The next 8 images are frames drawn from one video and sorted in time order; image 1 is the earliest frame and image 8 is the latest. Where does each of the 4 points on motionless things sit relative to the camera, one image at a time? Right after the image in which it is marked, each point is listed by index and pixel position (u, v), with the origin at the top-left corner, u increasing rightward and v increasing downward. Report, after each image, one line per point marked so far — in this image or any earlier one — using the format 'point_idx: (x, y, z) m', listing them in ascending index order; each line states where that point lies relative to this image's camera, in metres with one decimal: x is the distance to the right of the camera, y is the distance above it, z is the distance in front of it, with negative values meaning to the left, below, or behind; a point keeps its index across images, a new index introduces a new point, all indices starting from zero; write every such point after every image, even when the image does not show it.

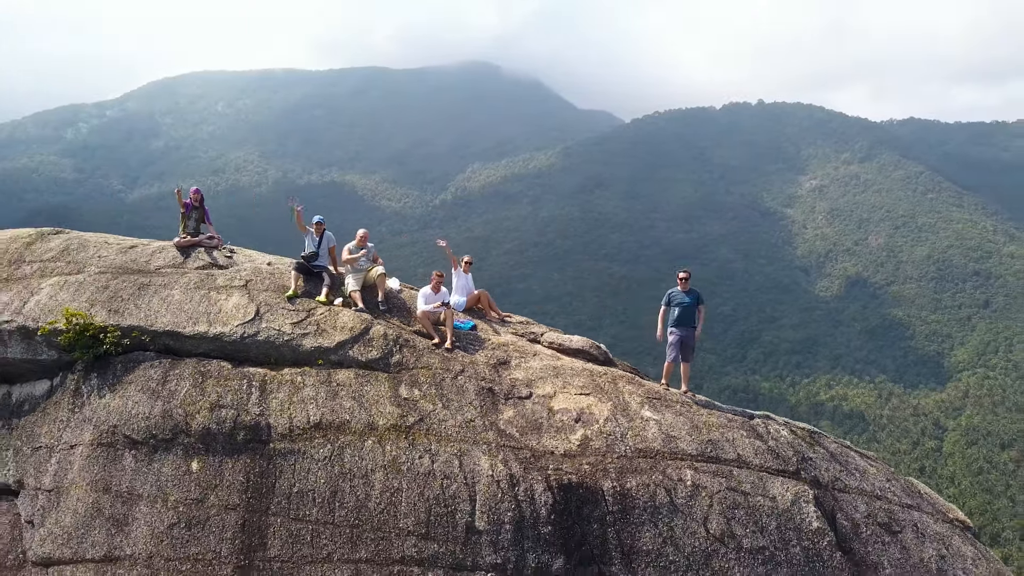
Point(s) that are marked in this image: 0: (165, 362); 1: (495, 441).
0: (-2.6, -0.5, +6.3) m
1: (-0.1, -1.0, +5.7) m
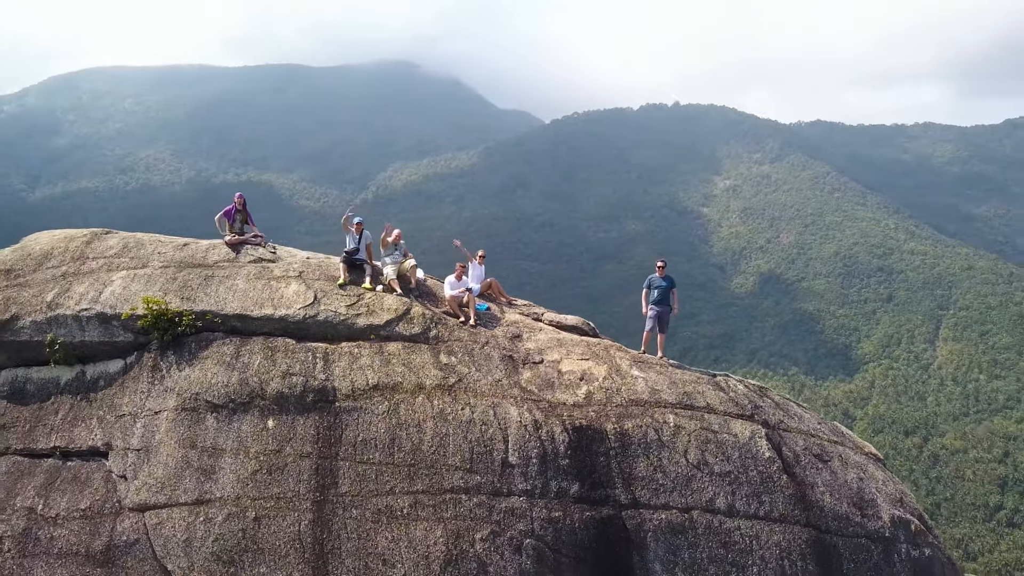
0: (-2.4, -0.4, +7.5) m
1: (+0.1, -0.9, +7.2) m
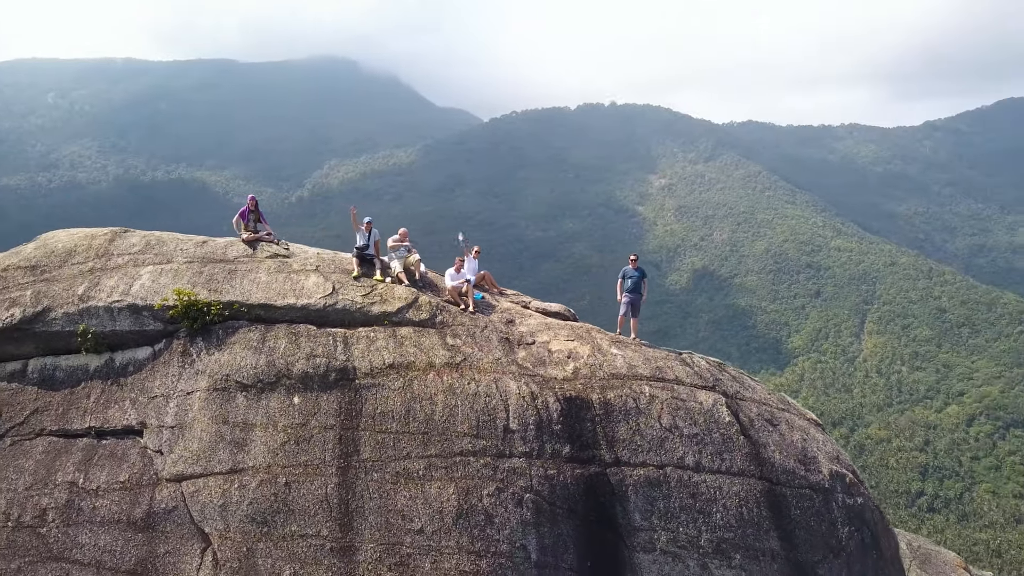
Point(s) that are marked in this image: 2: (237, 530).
0: (-2.5, -0.4, +8.4) m
1: (0.0, -0.8, +8.3) m
2: (-2.5, -2.2, +7.7) m
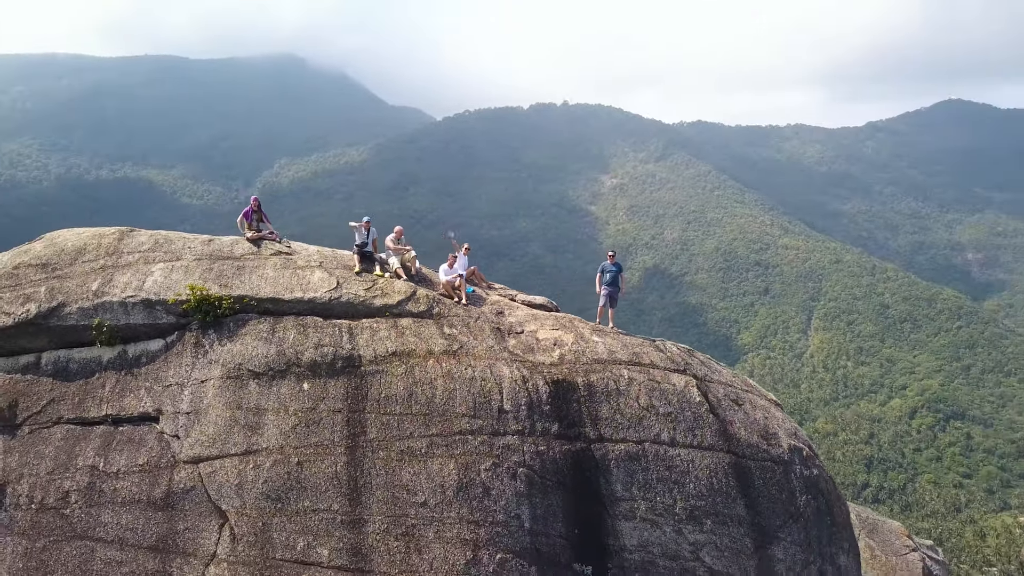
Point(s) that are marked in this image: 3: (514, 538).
0: (-2.6, -0.3, +9.1) m
1: (0.0, -0.7, +9.0) m
2: (-2.5, -2.1, +8.3) m
3: (0.0, -2.4, +8.3) m
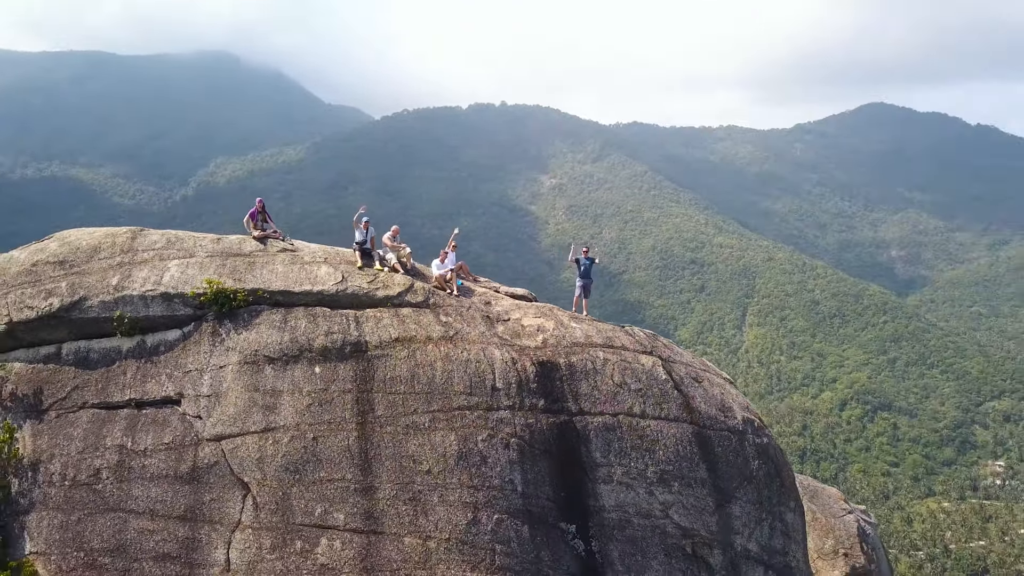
0: (-2.7, -0.2, +10.0) m
1: (-0.2, -0.6, +10.1) m
2: (-2.6, -2.1, +9.3) m
3: (-0.1, -2.3, +9.4) m
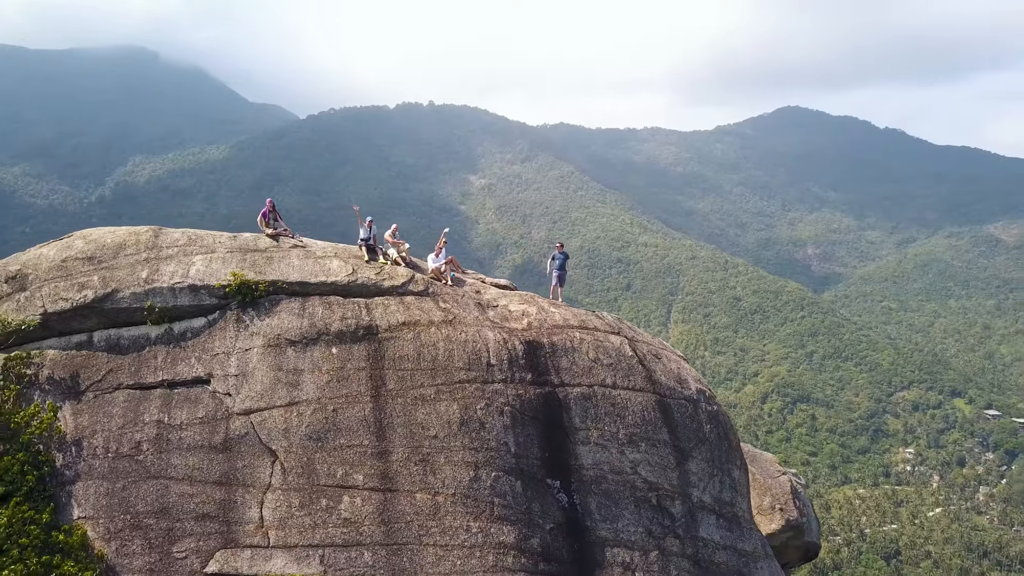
0: (-2.8, -0.1, +11.3) m
1: (-0.3, -0.5, +11.6) m
2: (-2.6, -2.0, +10.5) m
3: (-0.1, -2.2, +10.9) m
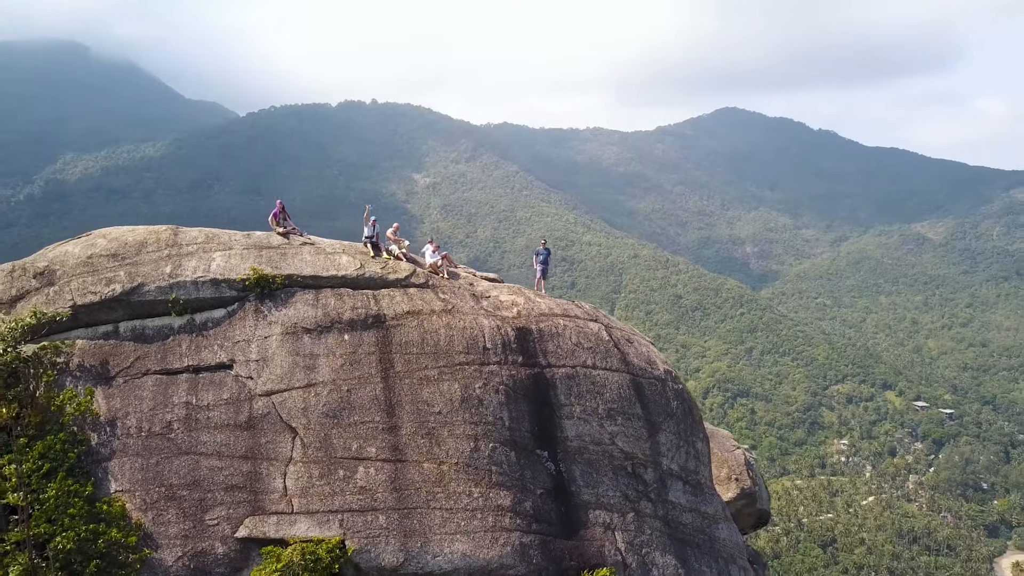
0: (-2.9, 0.0, +12.4) m
1: (-0.4, -0.4, +12.9) m
2: (-2.7, -1.9, +11.7) m
3: (-0.2, -2.1, +12.2) m
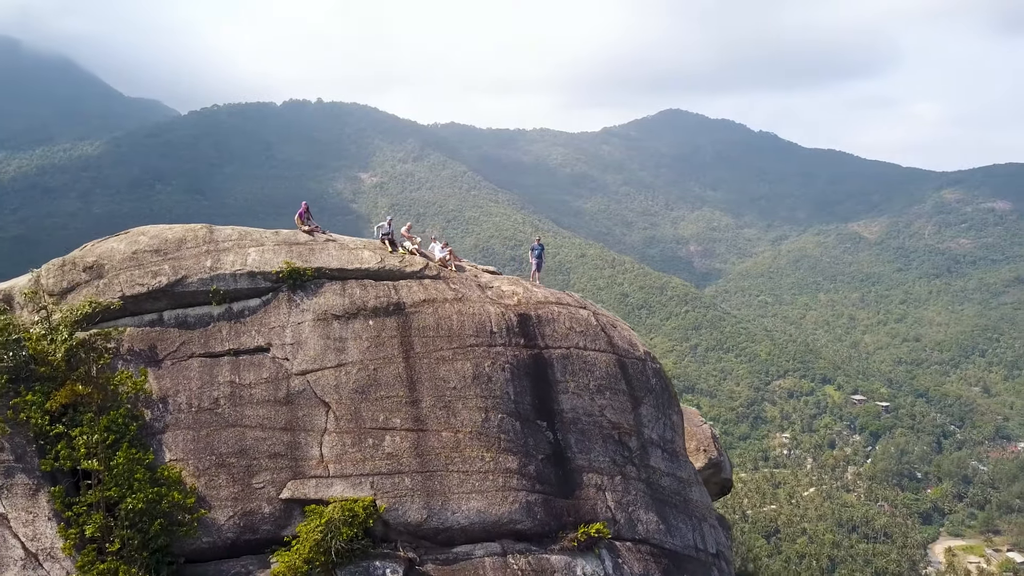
0: (-2.9, +0.1, +13.9) m
1: (-0.4, -0.2, +14.6) m
2: (-2.6, -1.7, +13.3) m
3: (-0.1, -1.9, +13.9) m
